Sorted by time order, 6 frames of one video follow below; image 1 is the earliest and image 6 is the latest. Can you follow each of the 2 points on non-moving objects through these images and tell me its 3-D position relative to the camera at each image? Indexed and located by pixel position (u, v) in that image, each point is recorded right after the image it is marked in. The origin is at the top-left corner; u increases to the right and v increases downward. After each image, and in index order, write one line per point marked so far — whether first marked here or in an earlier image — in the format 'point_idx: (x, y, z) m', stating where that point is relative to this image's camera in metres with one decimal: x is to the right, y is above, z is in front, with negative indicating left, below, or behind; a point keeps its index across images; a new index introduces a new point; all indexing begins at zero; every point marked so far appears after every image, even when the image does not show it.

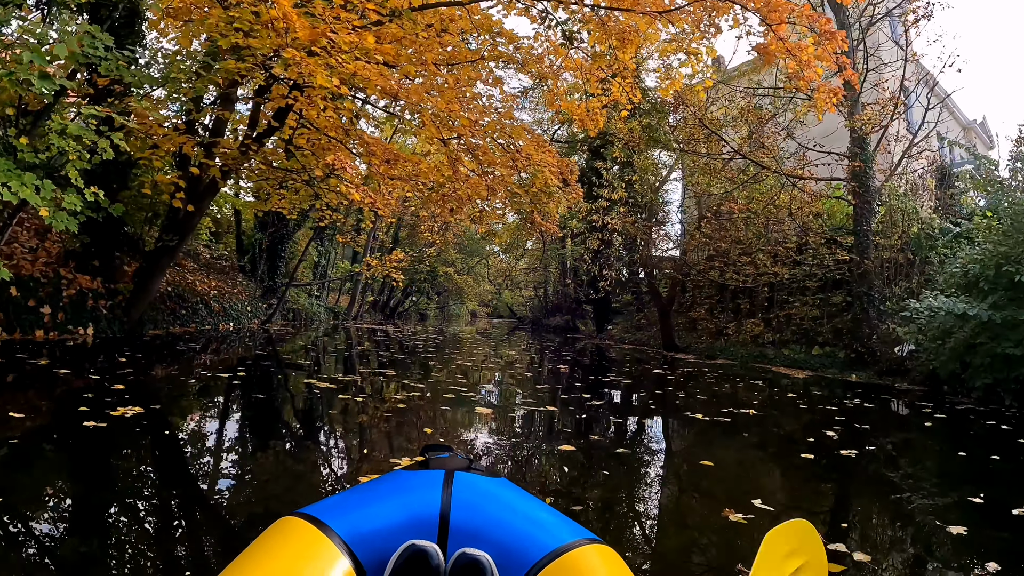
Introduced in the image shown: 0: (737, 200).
0: (+4.2, +1.7, +10.3) m
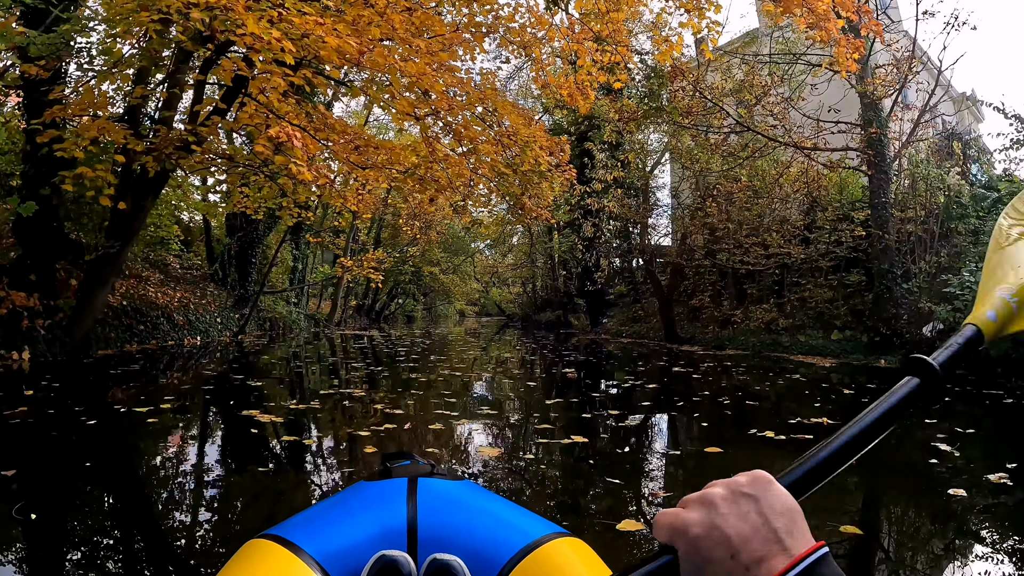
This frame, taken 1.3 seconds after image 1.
0: (+4.0, +1.9, +9.7) m
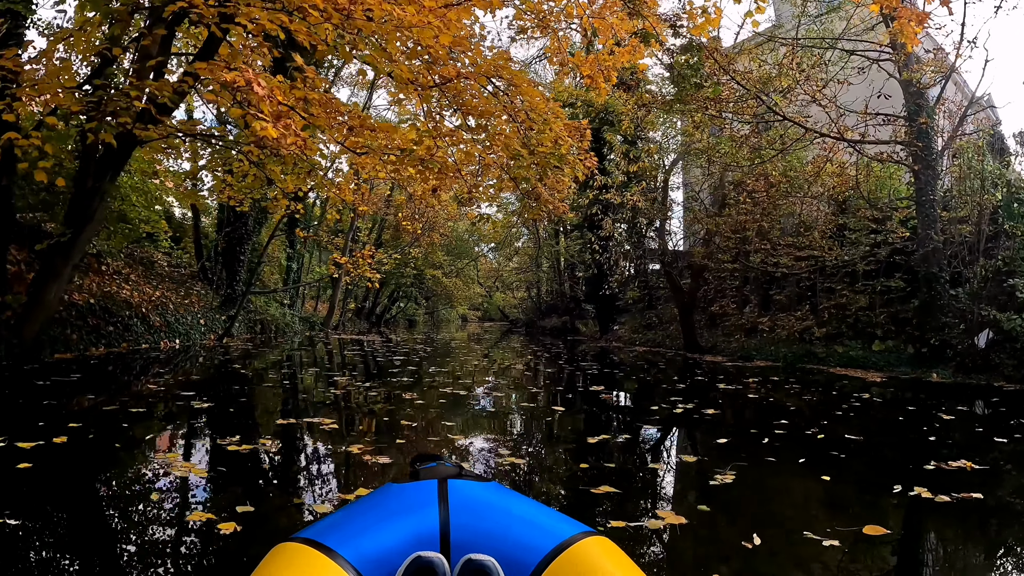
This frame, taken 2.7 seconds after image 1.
0: (+4.1, +1.8, +8.9) m
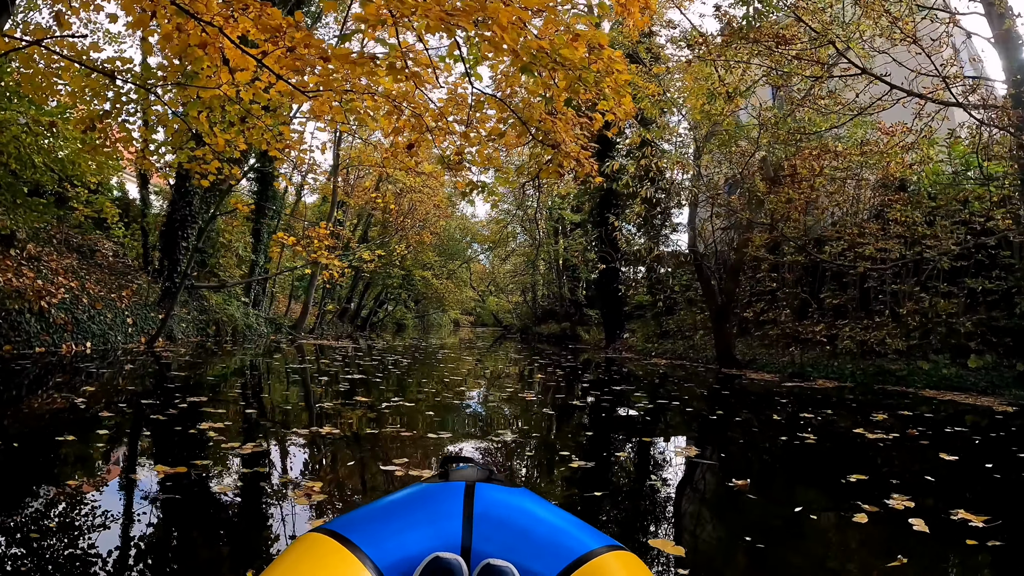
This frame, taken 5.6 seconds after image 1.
0: (+4.2, +1.8, +7.4) m
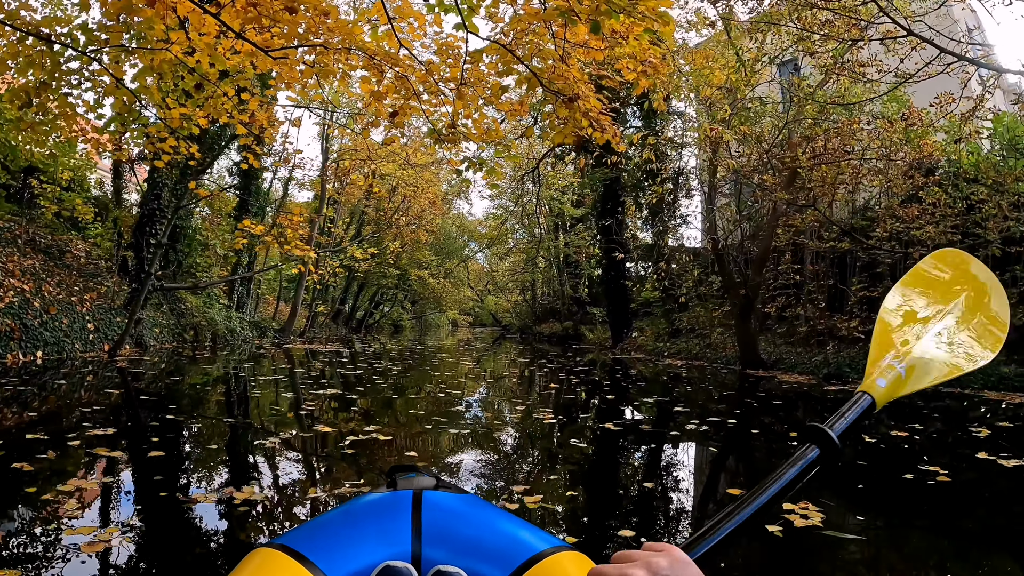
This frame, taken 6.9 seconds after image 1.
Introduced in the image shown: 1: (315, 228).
0: (+4.2, +1.9, +6.7) m
1: (-4.6, +1.4, +12.9) m
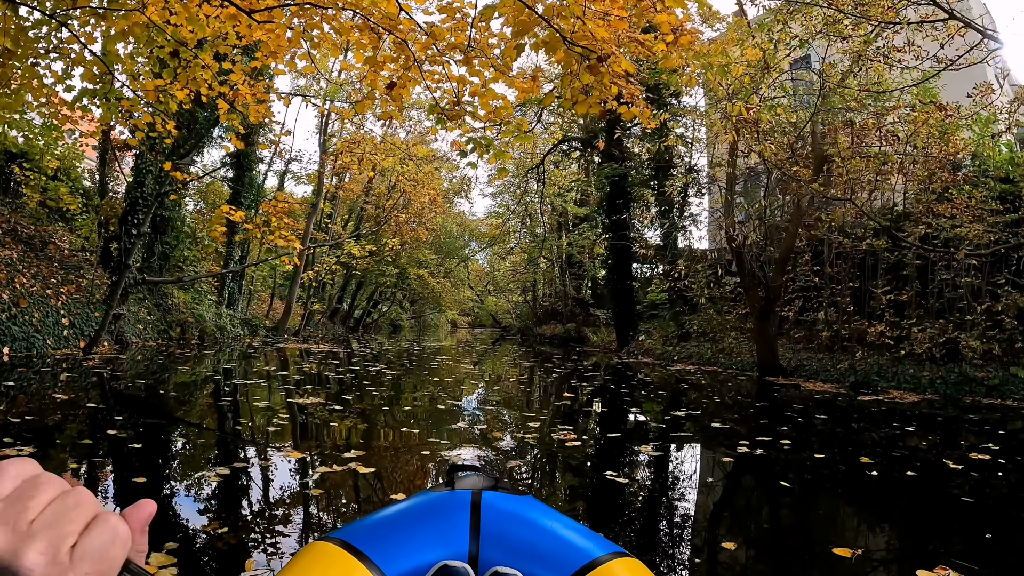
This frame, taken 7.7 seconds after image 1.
0: (+4.2, +1.9, +6.3) m
1: (-4.6, +1.5, +12.5) m
